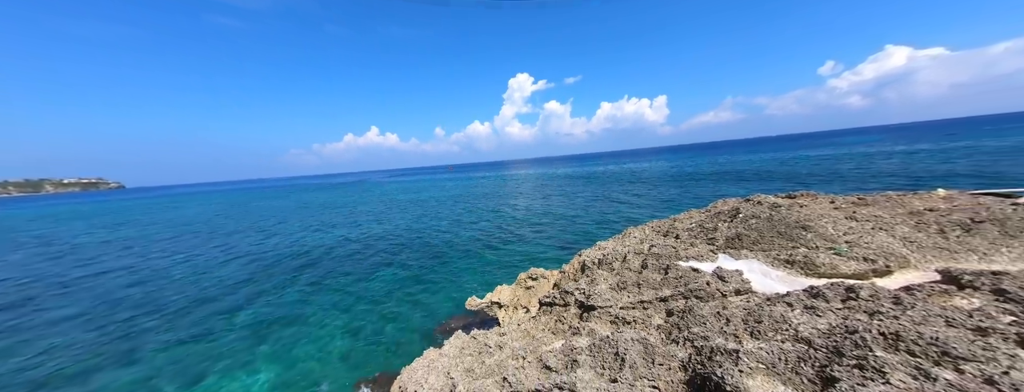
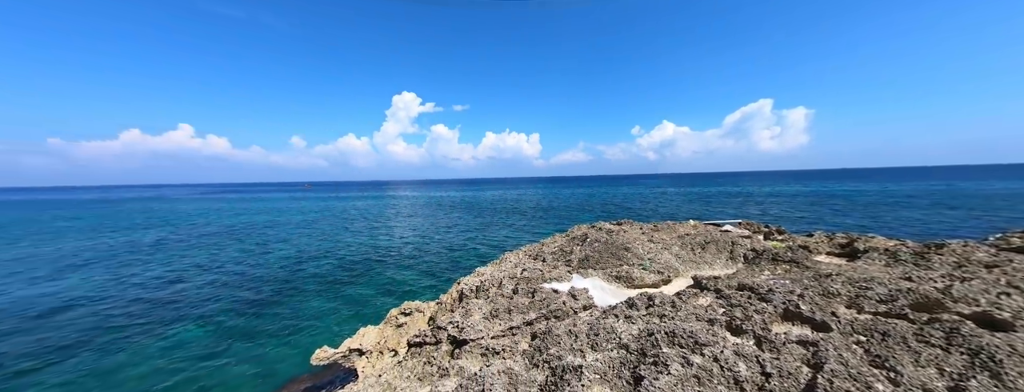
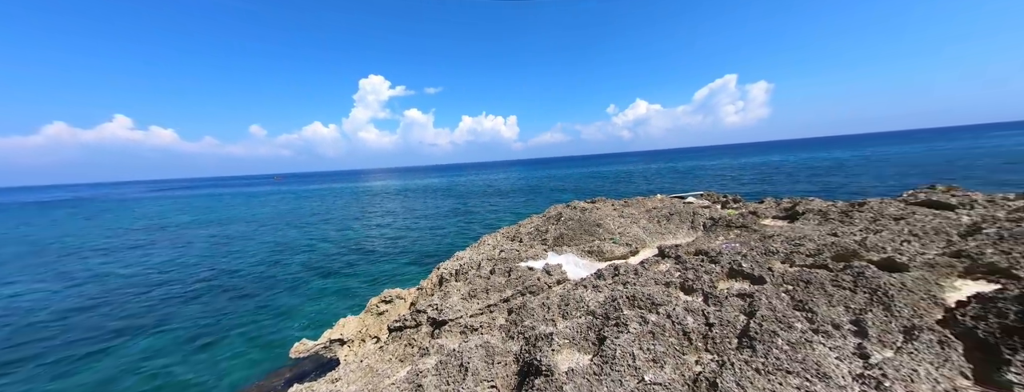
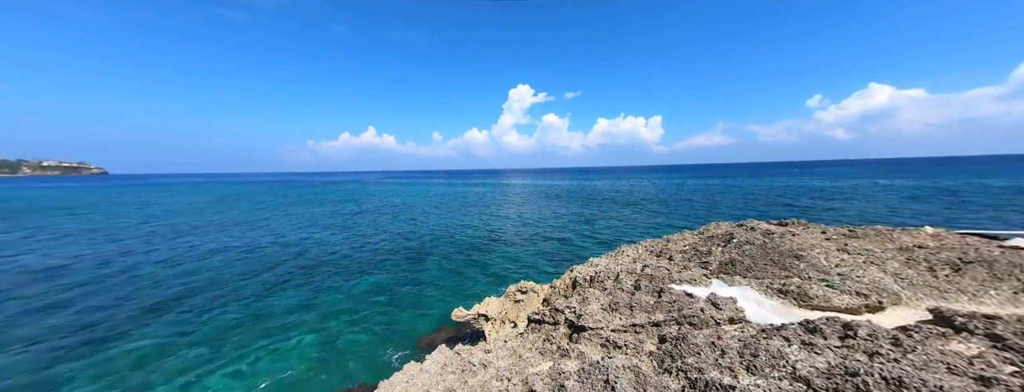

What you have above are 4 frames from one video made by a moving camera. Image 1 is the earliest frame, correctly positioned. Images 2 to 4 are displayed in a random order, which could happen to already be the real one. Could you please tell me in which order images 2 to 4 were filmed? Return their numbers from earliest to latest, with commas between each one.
3, 2, 4
